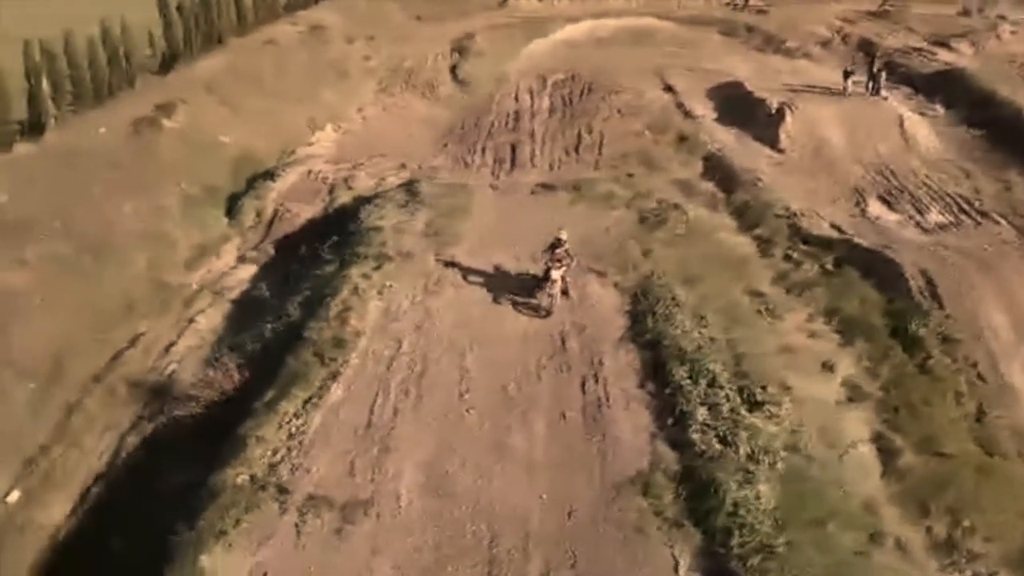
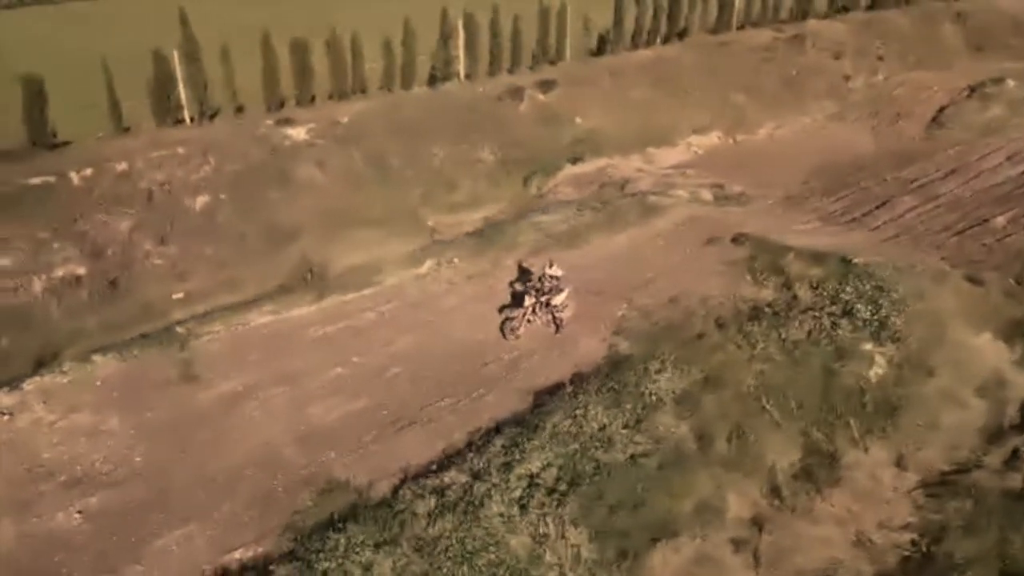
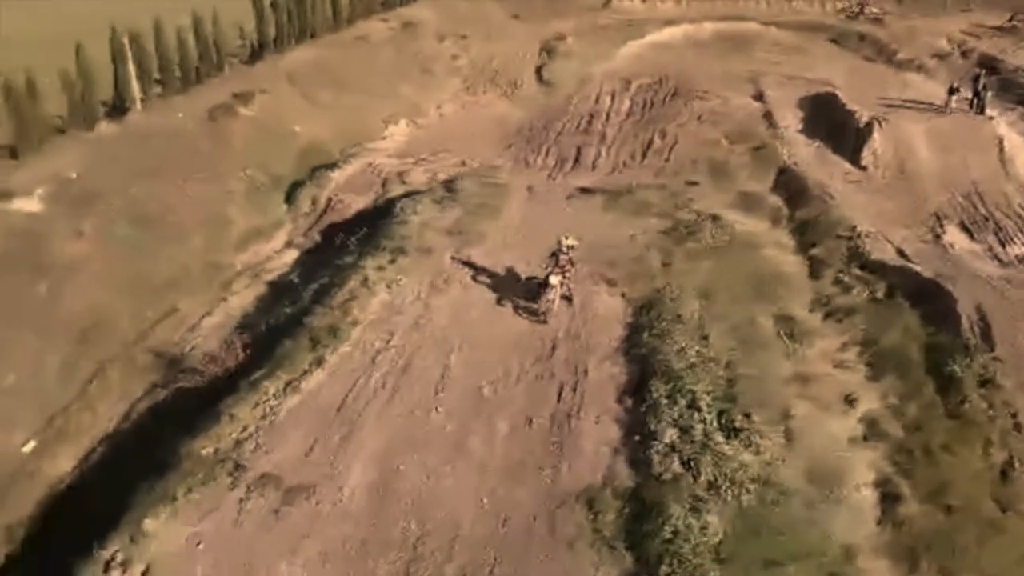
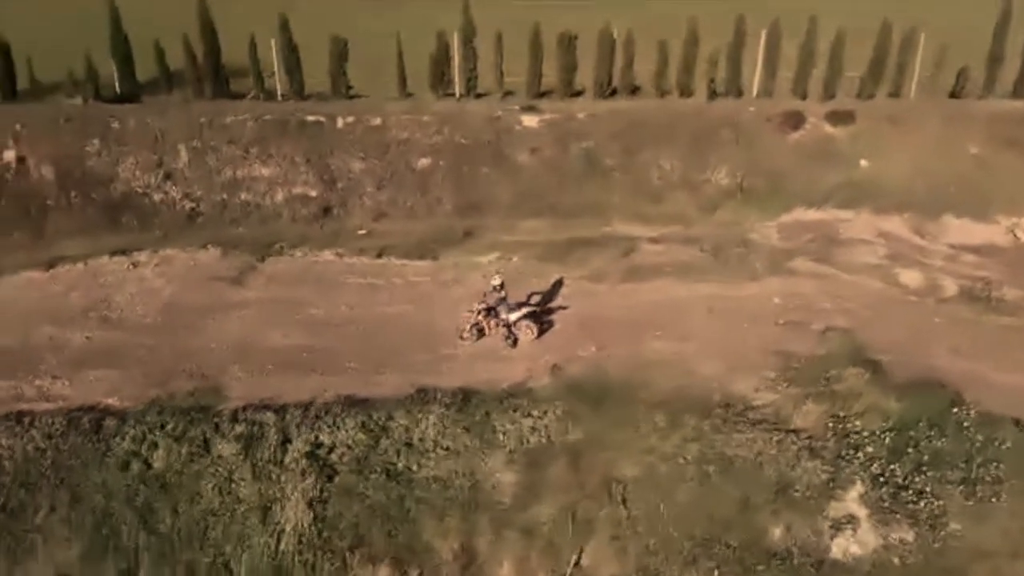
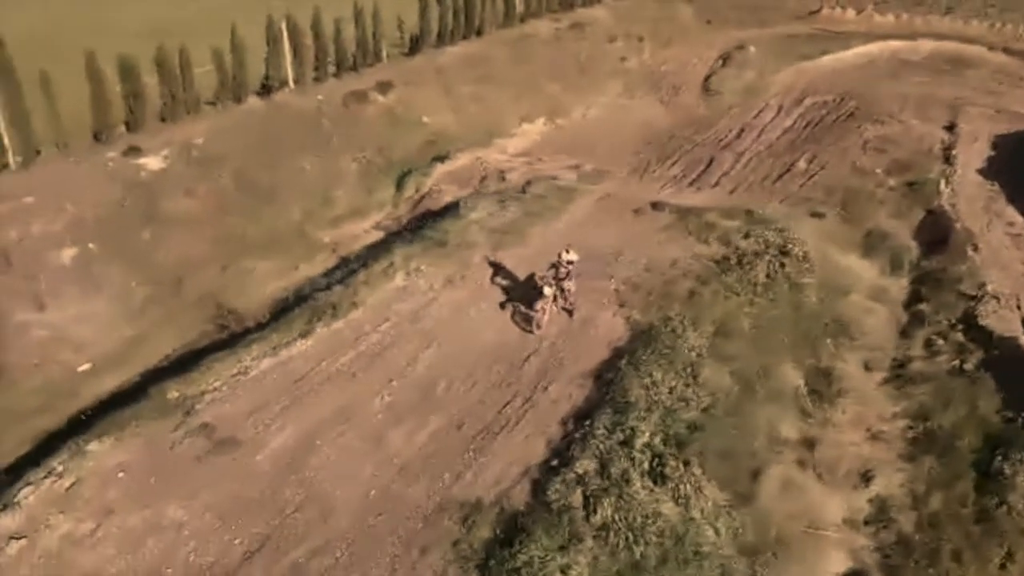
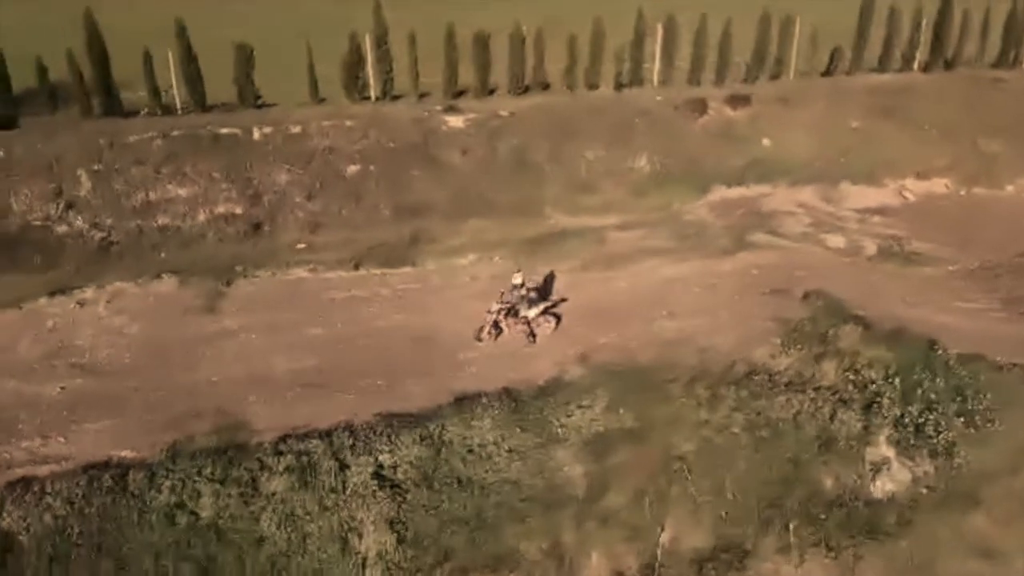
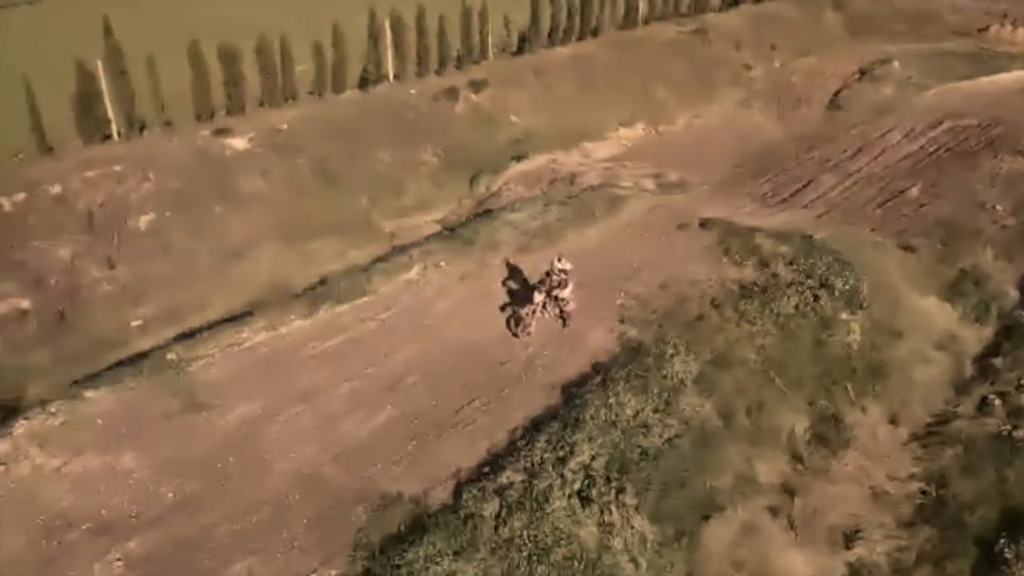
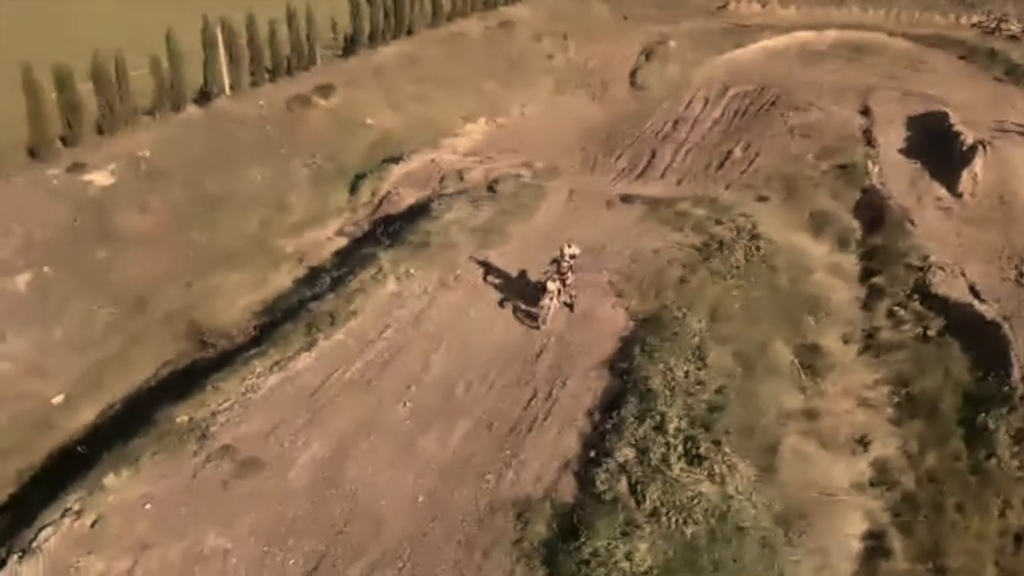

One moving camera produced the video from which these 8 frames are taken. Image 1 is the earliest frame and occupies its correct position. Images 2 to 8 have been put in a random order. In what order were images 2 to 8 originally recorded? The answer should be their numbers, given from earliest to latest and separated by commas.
3, 8, 5, 7, 2, 6, 4
